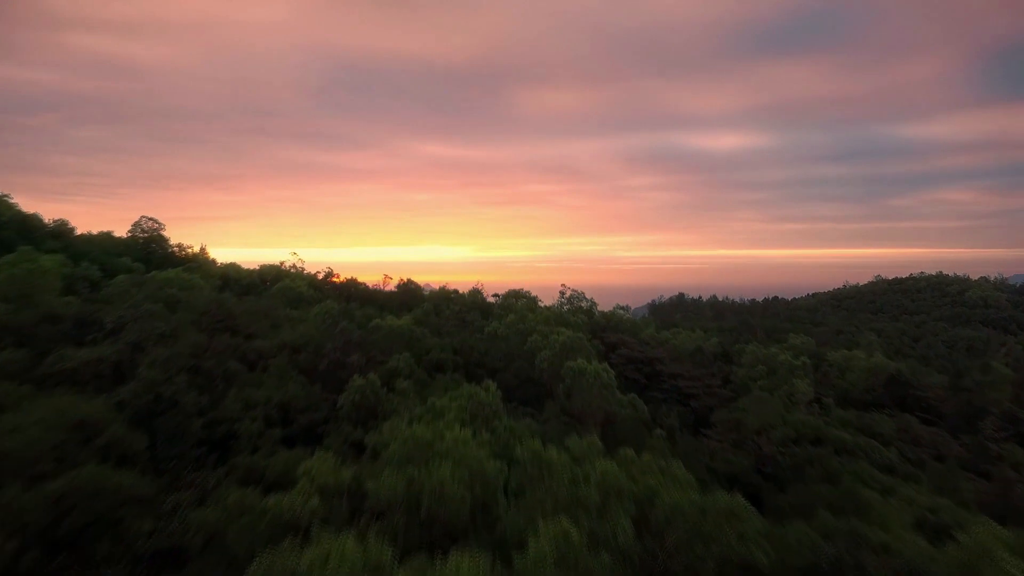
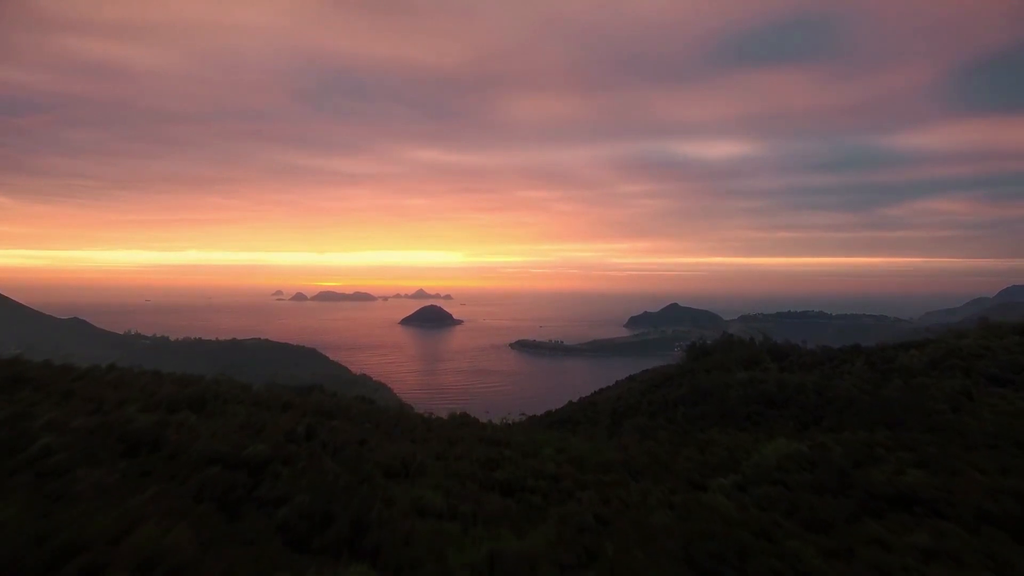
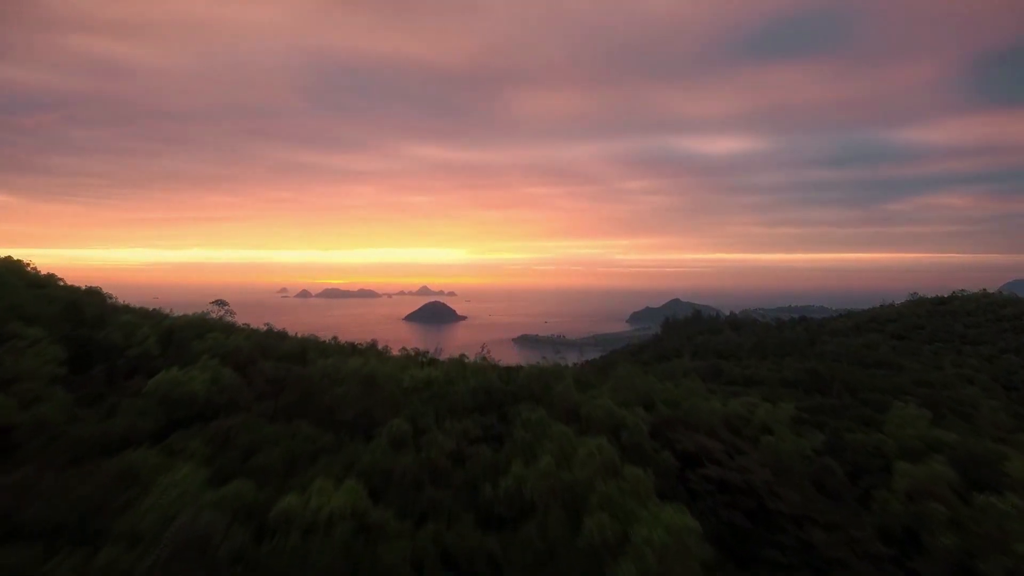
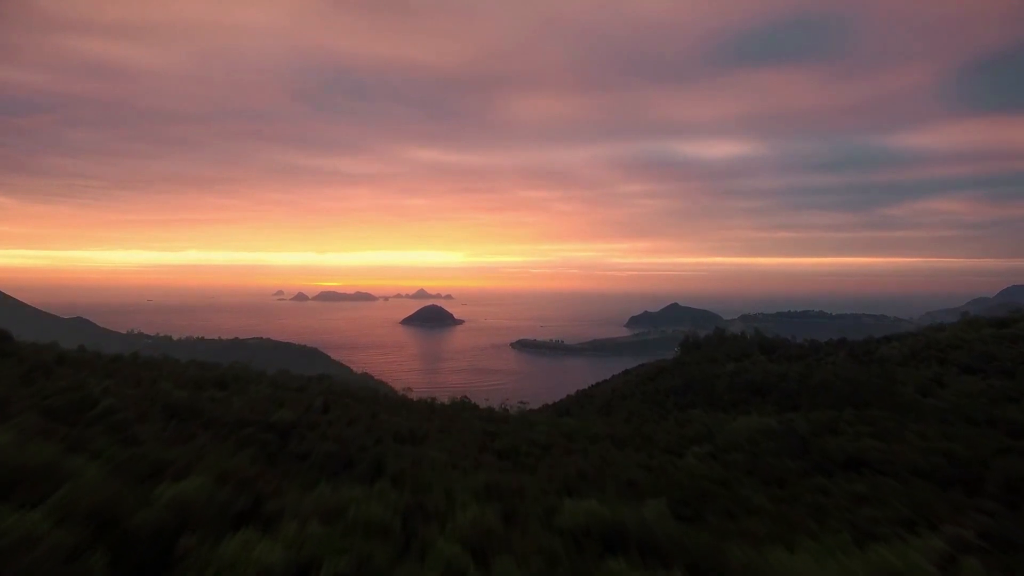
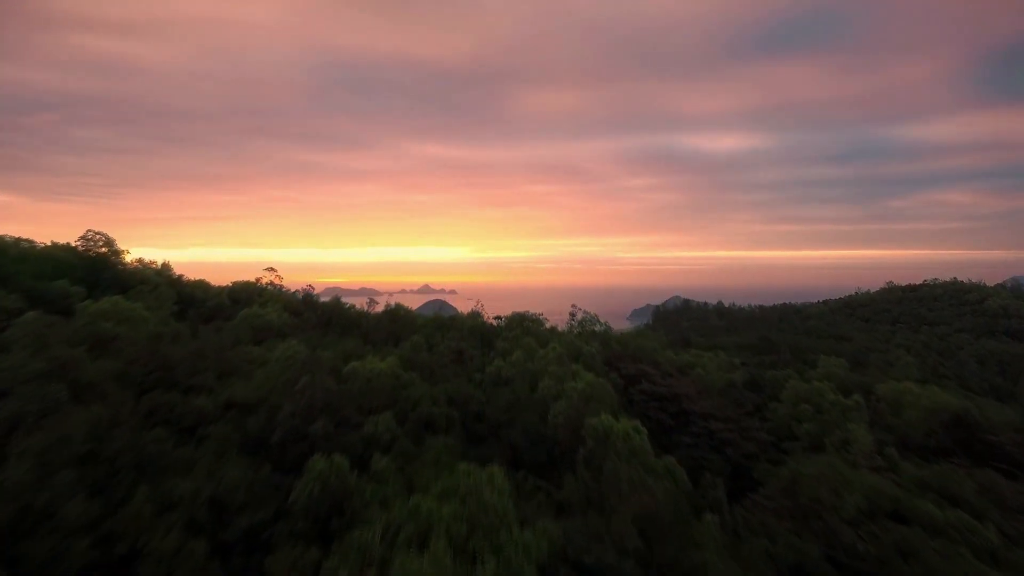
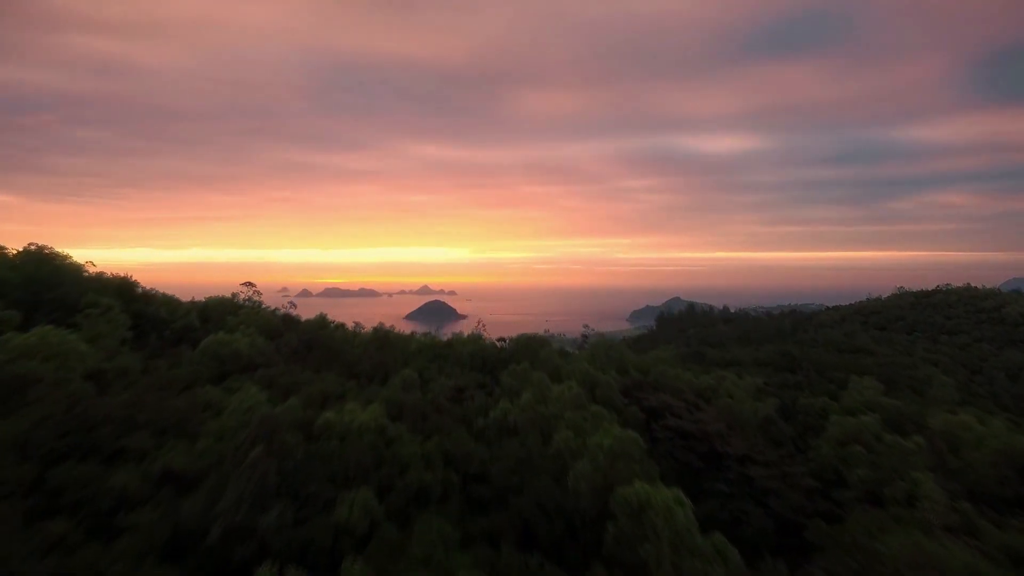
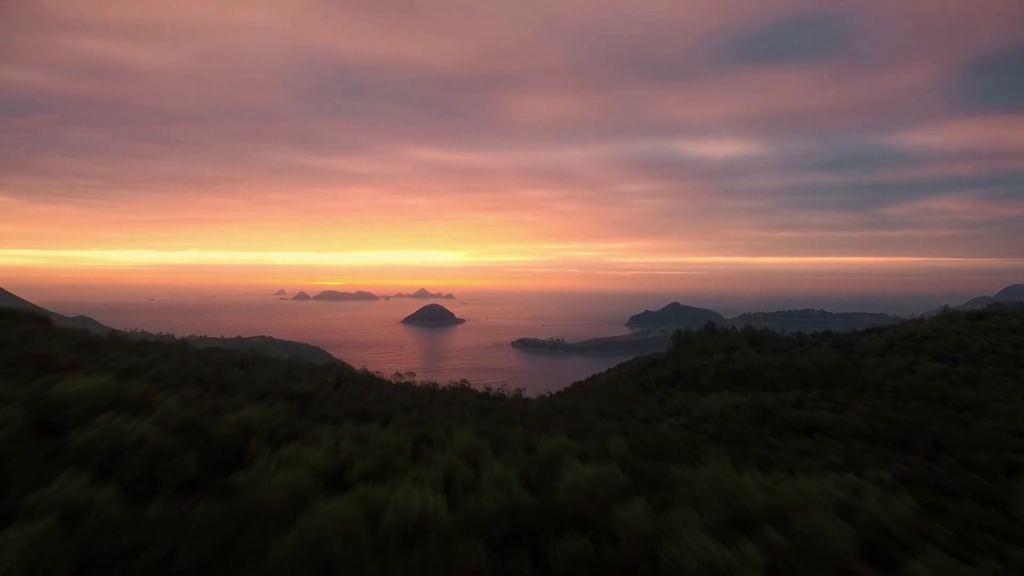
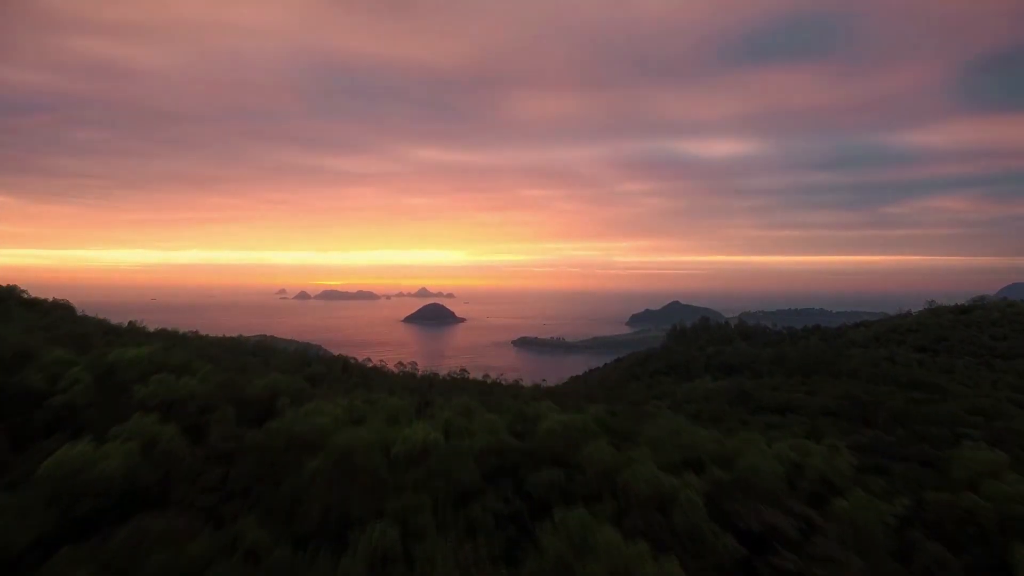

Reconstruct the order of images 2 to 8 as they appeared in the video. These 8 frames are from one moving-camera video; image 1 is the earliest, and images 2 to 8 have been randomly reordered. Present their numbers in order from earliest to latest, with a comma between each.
5, 6, 3, 8, 7, 4, 2
